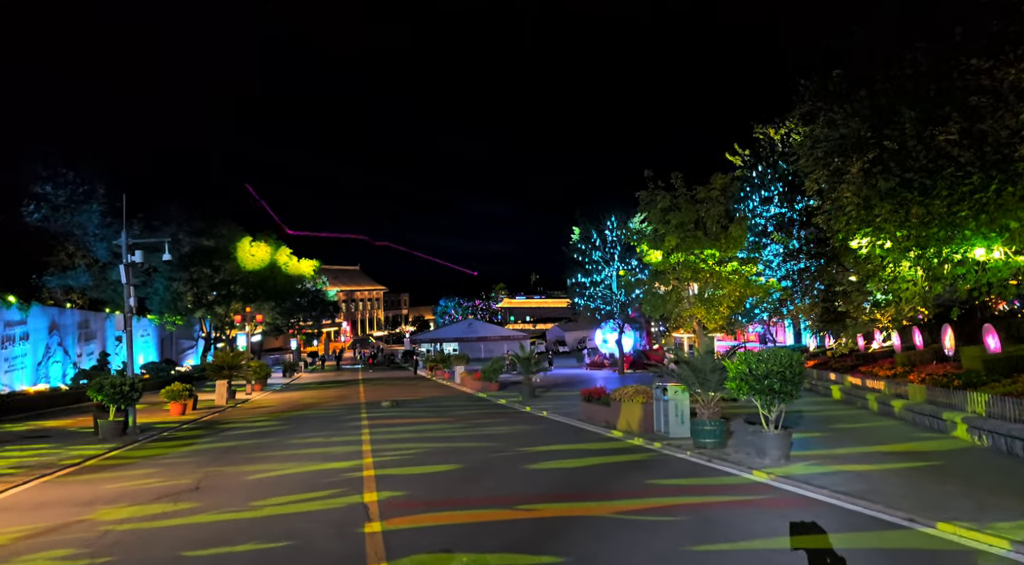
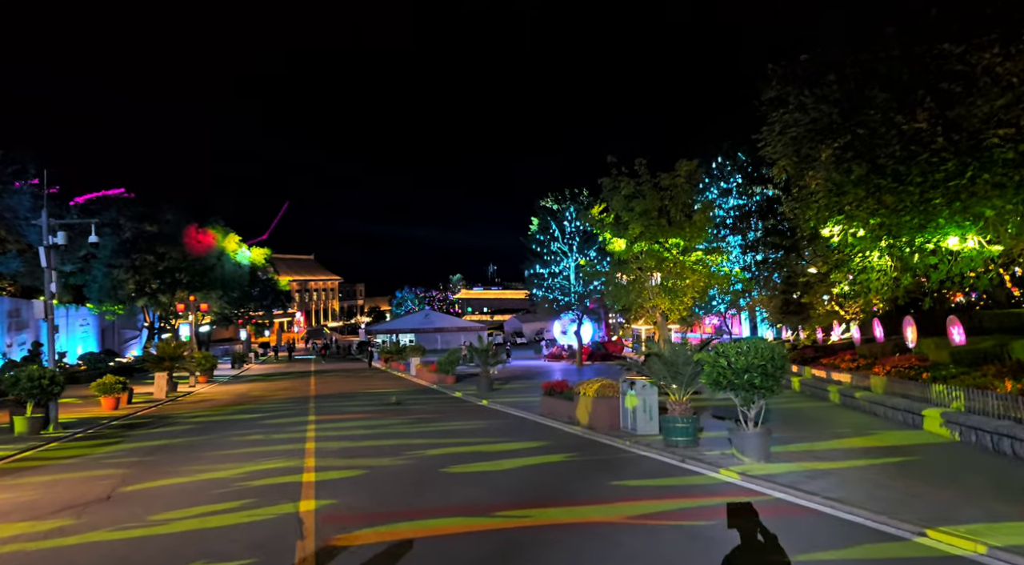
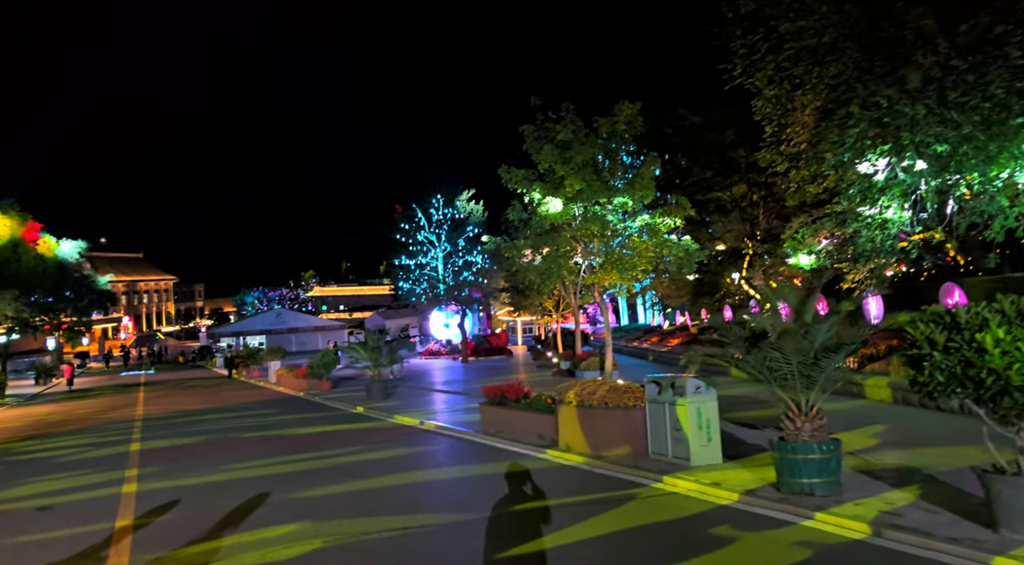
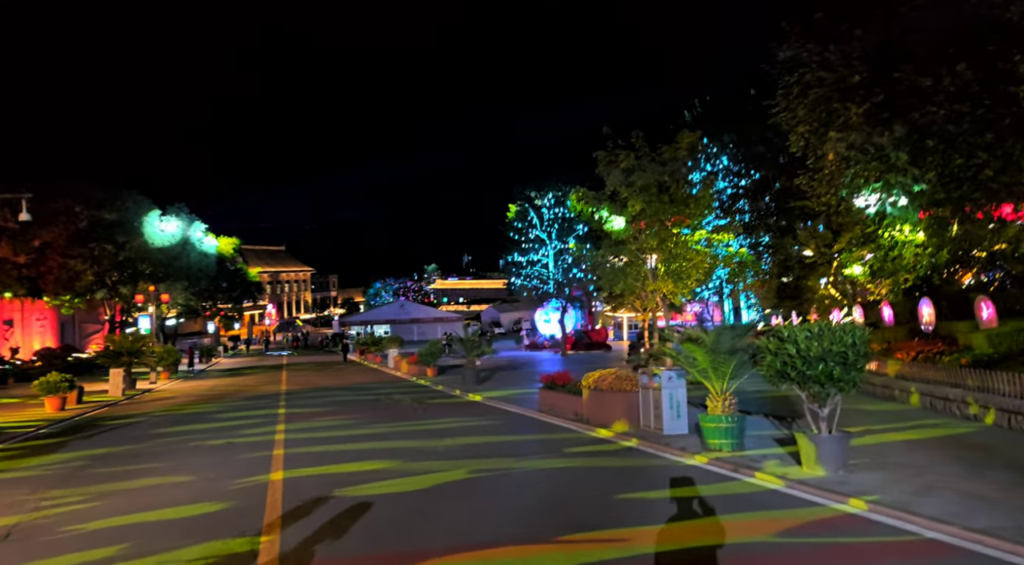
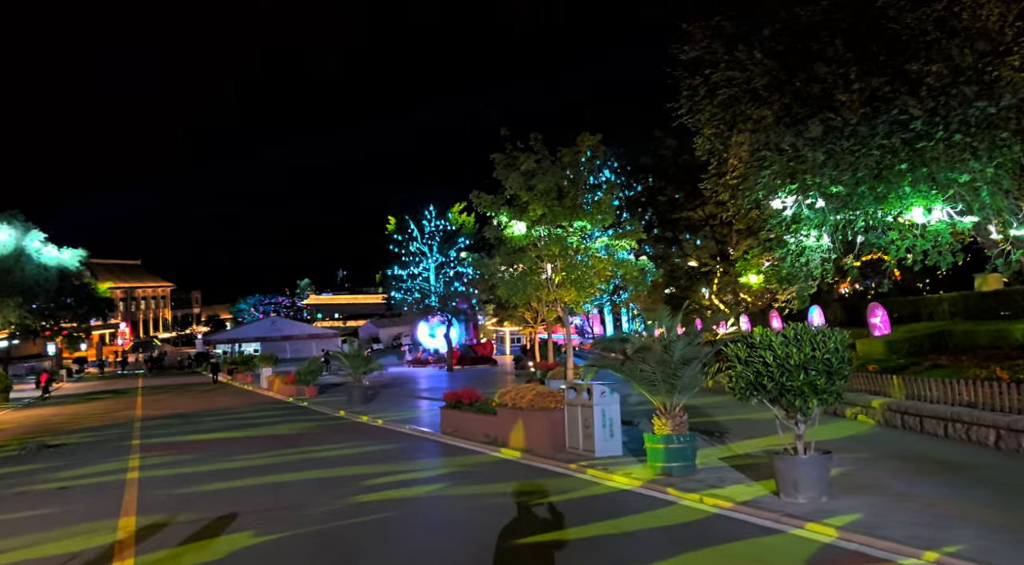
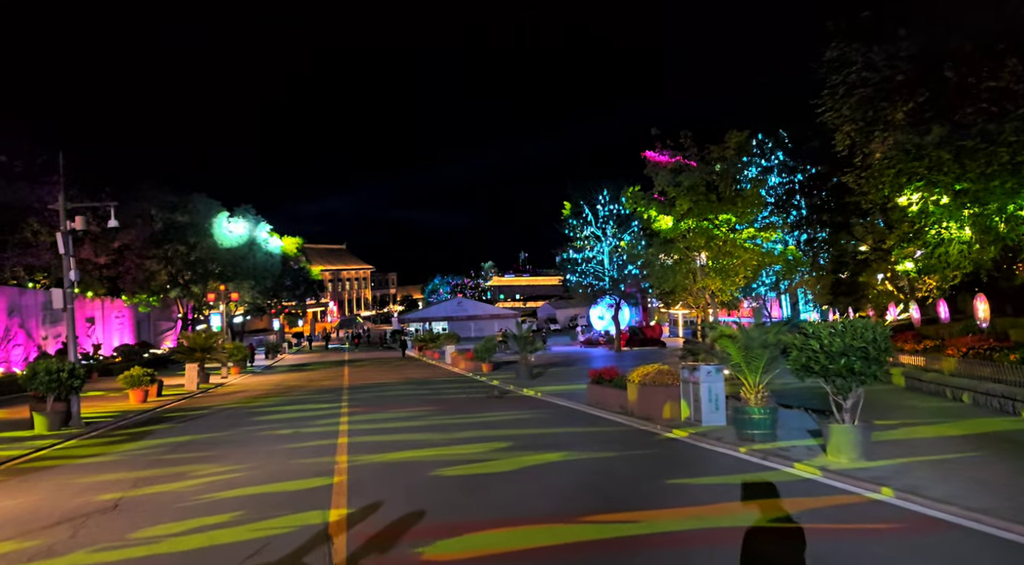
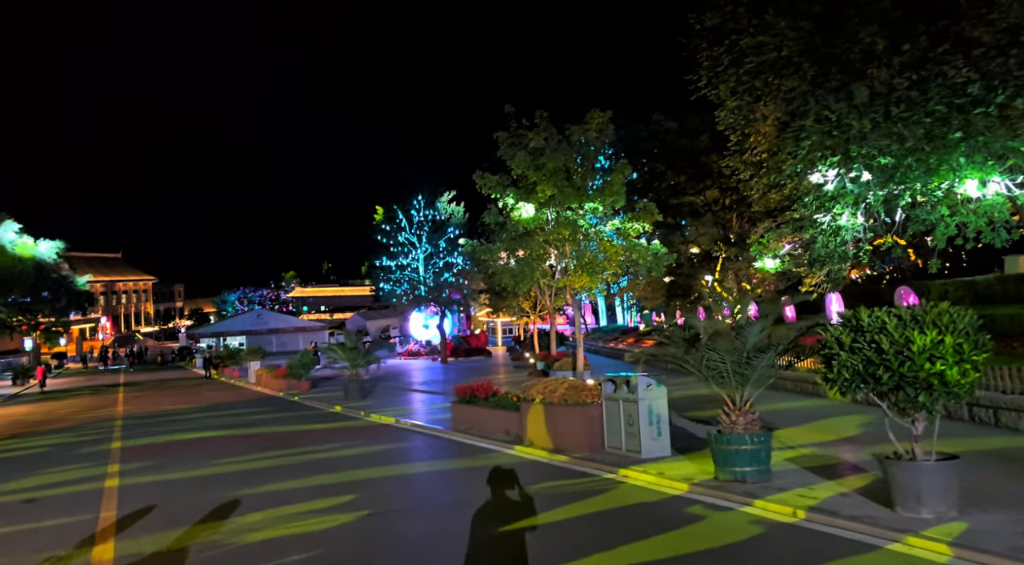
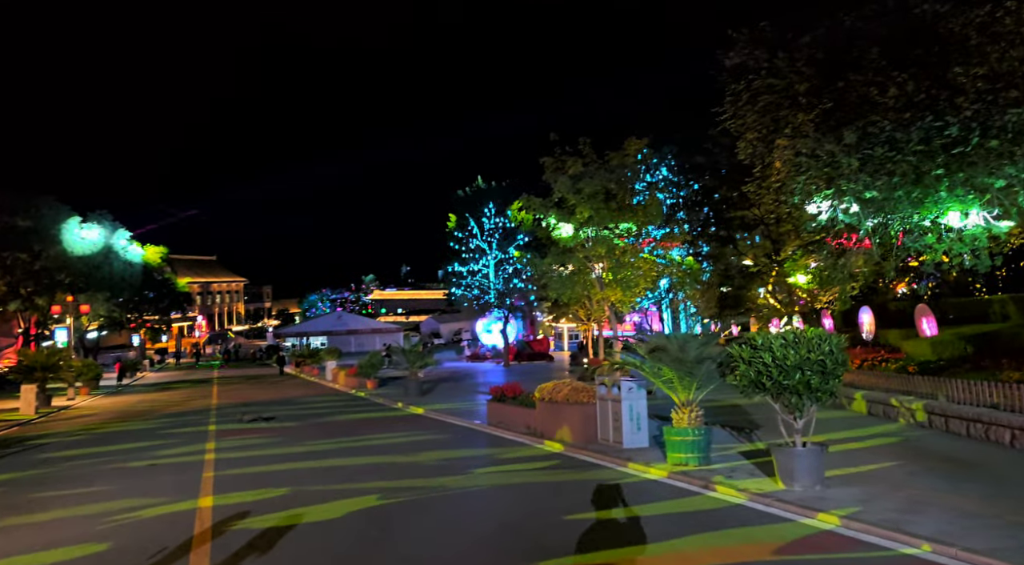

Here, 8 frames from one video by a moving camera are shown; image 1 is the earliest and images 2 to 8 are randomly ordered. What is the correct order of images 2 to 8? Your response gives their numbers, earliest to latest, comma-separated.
2, 6, 4, 8, 5, 7, 3
